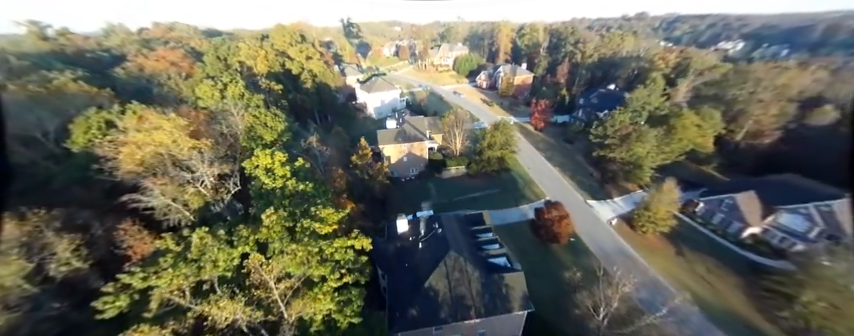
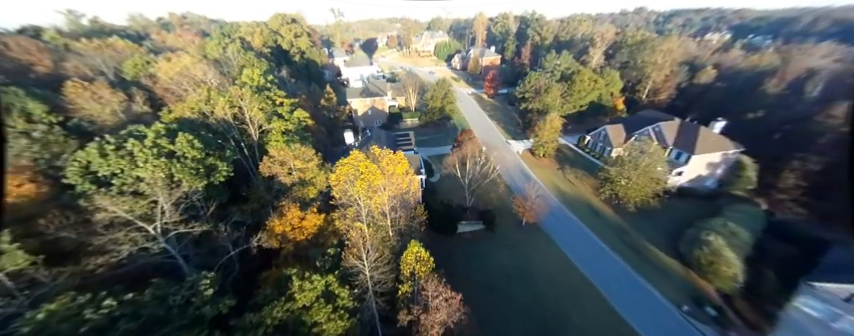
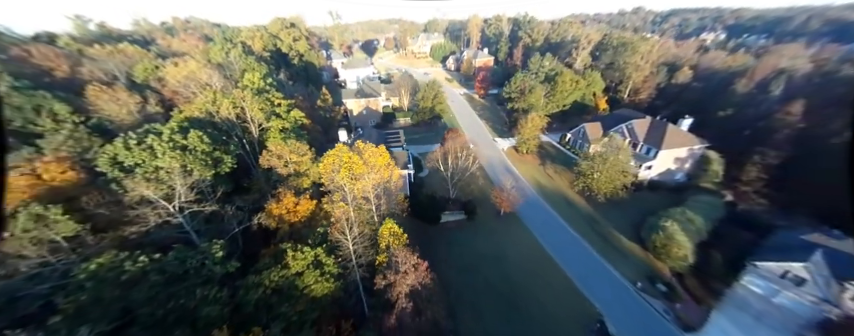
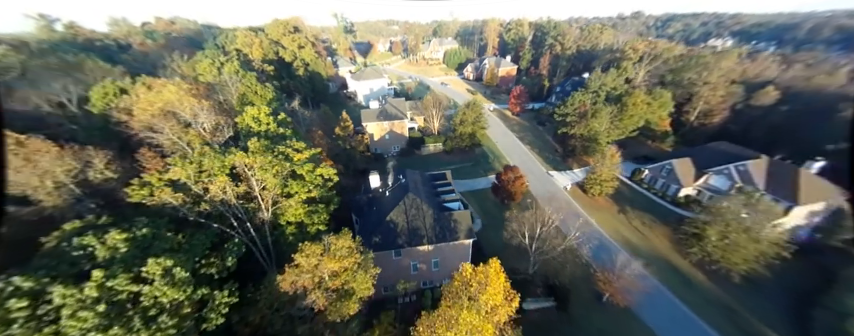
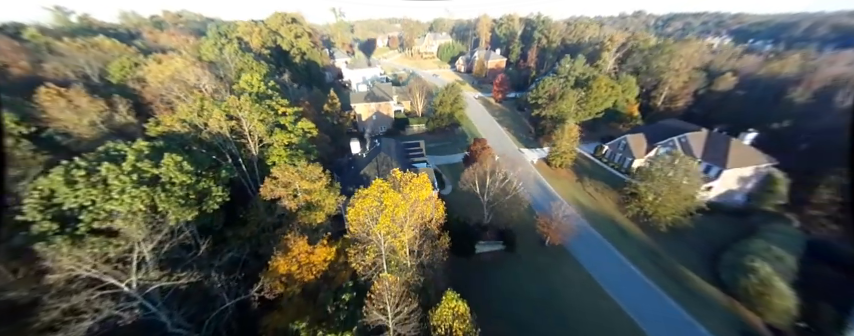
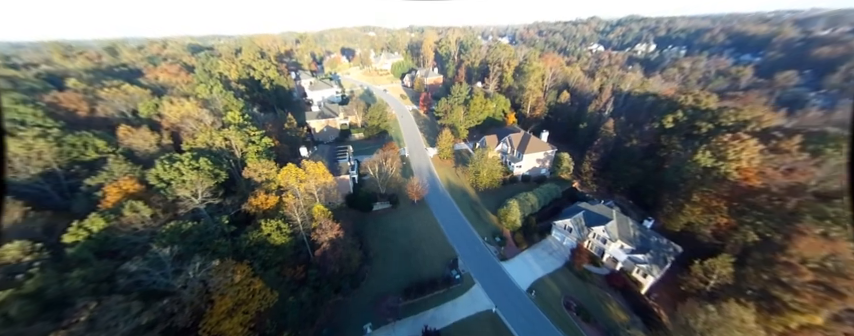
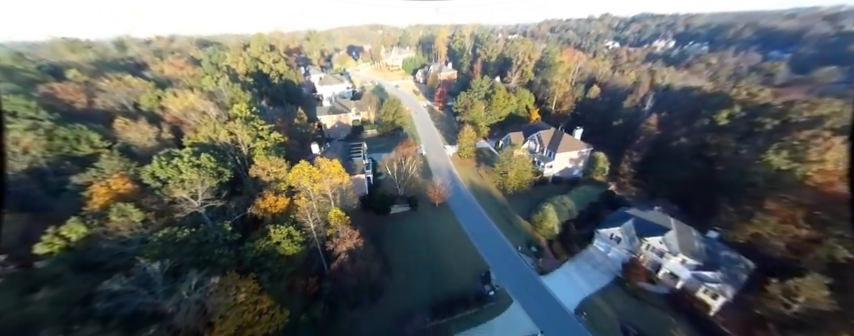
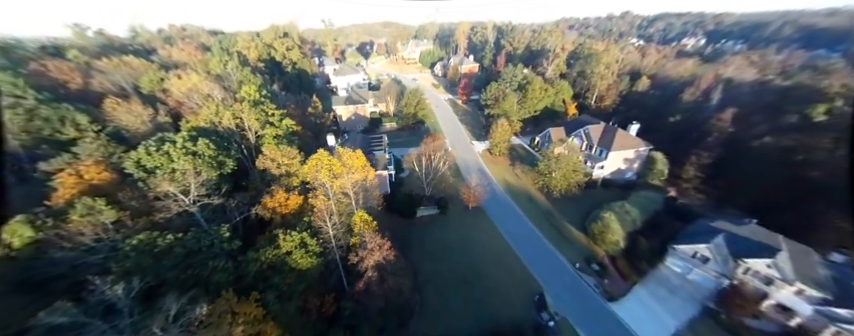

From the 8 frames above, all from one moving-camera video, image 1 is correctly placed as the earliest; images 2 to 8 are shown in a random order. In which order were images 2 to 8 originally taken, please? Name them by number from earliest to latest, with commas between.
4, 5, 2, 3, 8, 7, 6
